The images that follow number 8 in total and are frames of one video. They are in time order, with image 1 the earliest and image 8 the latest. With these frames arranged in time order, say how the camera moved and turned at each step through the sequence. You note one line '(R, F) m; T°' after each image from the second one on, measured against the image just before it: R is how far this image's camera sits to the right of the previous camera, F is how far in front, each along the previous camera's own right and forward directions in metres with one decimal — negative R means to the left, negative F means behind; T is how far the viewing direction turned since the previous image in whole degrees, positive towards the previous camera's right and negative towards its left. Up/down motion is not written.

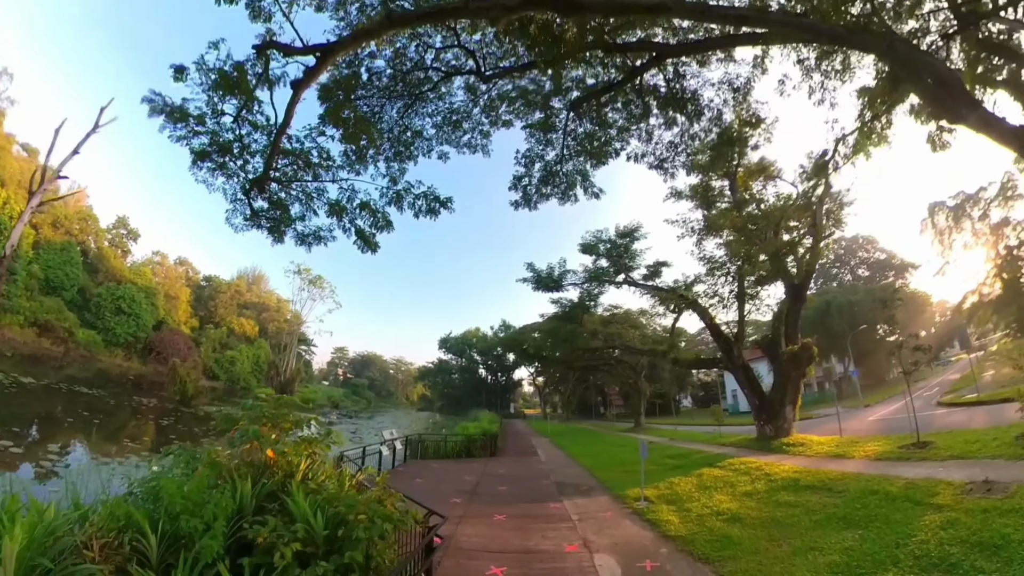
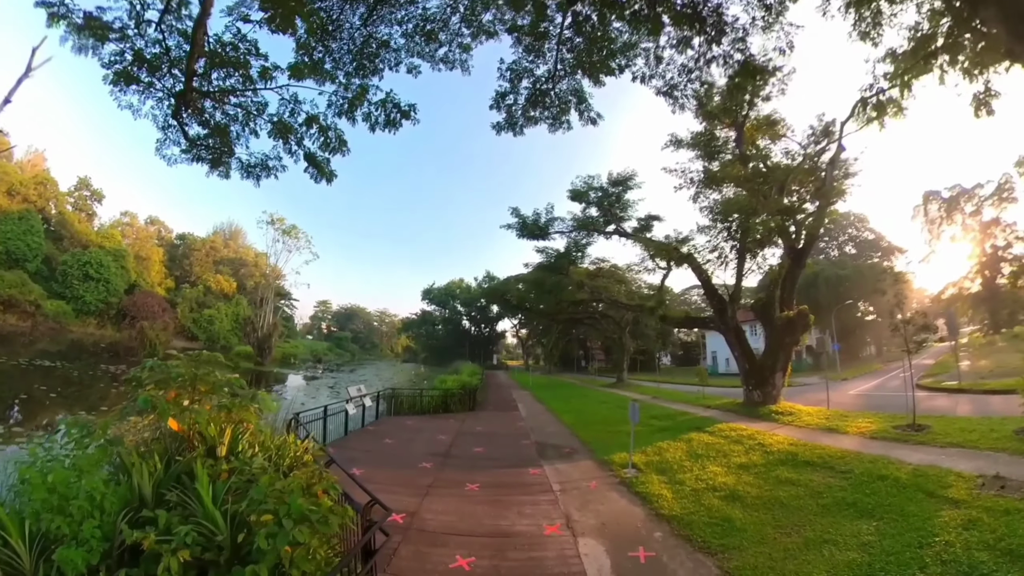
(+0.1, +1.0) m; +2°
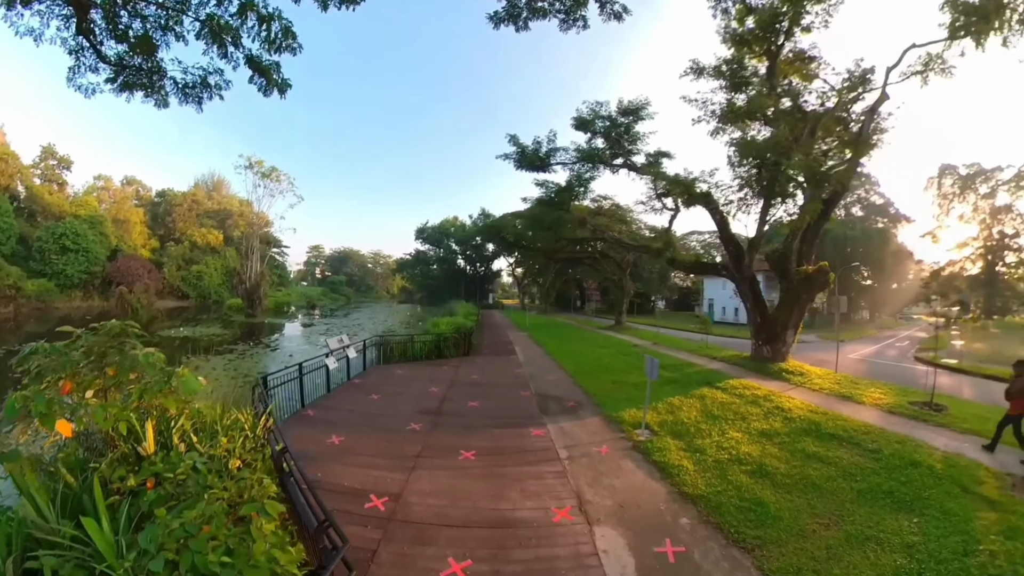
(-0.1, +1.1) m; 0°
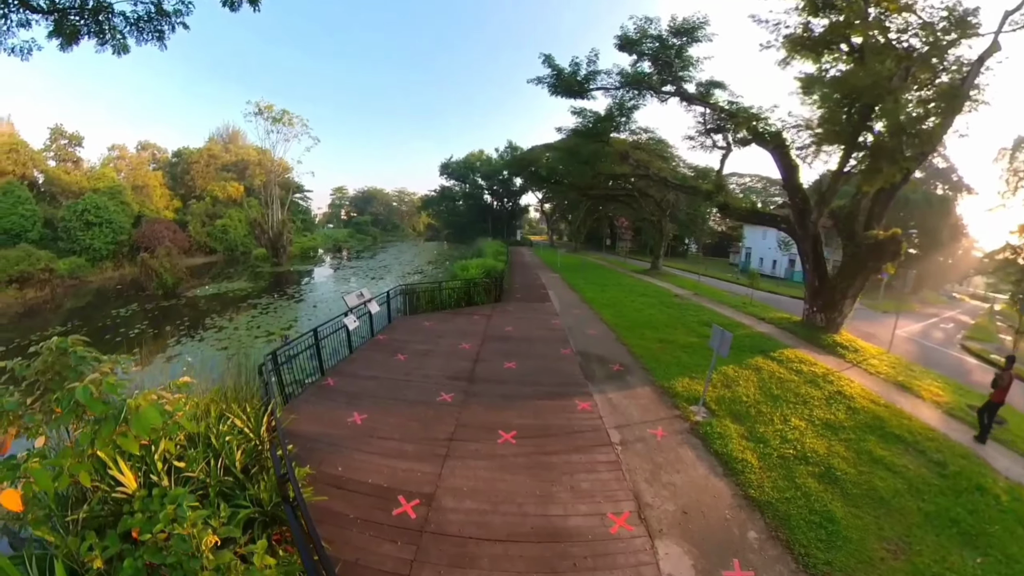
(-0.2, +0.9) m; -3°
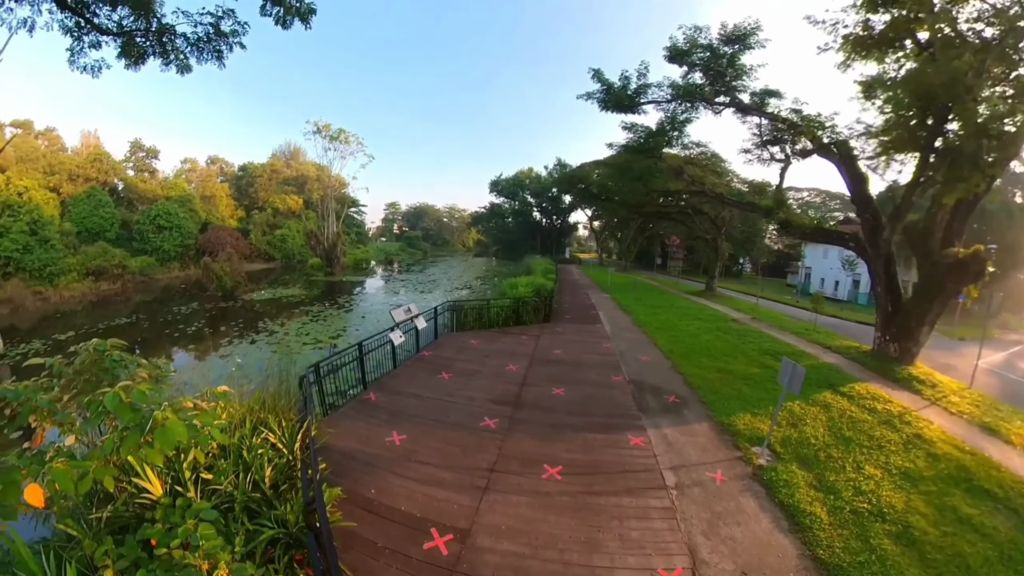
(0.0, +0.2) m; -5°
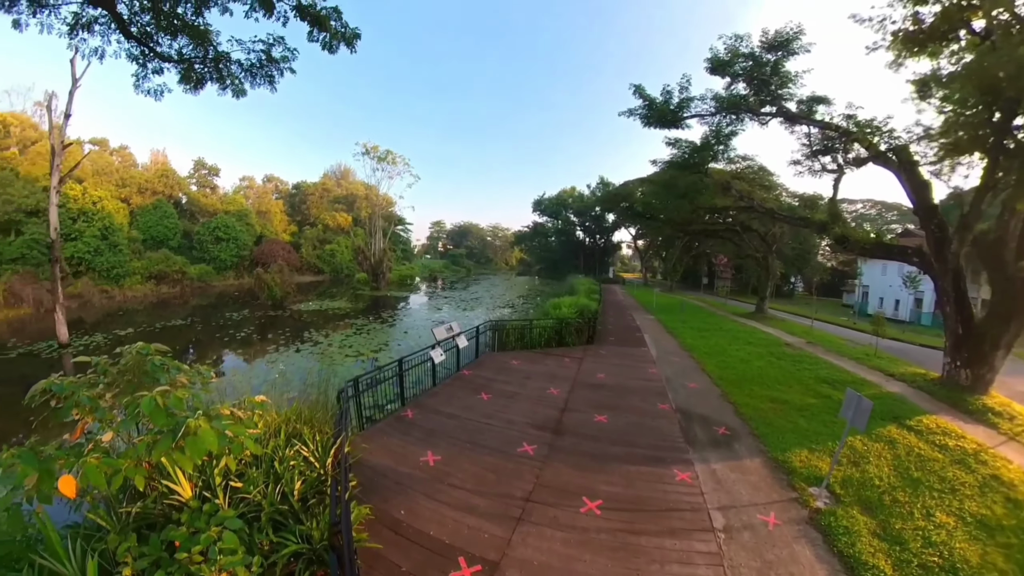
(0.0, +0.1) m; -4°
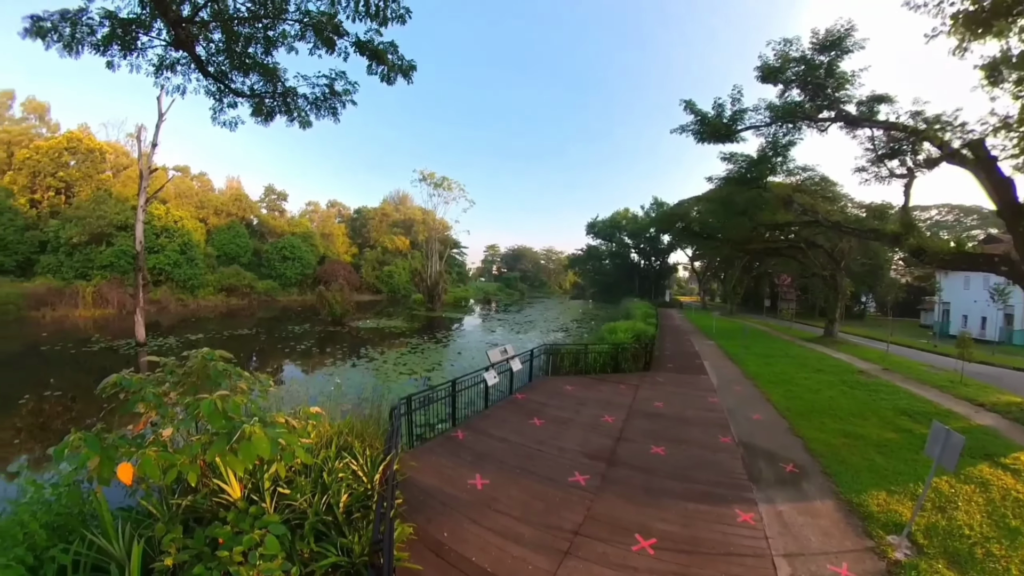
(0.0, 0.0) m; -6°
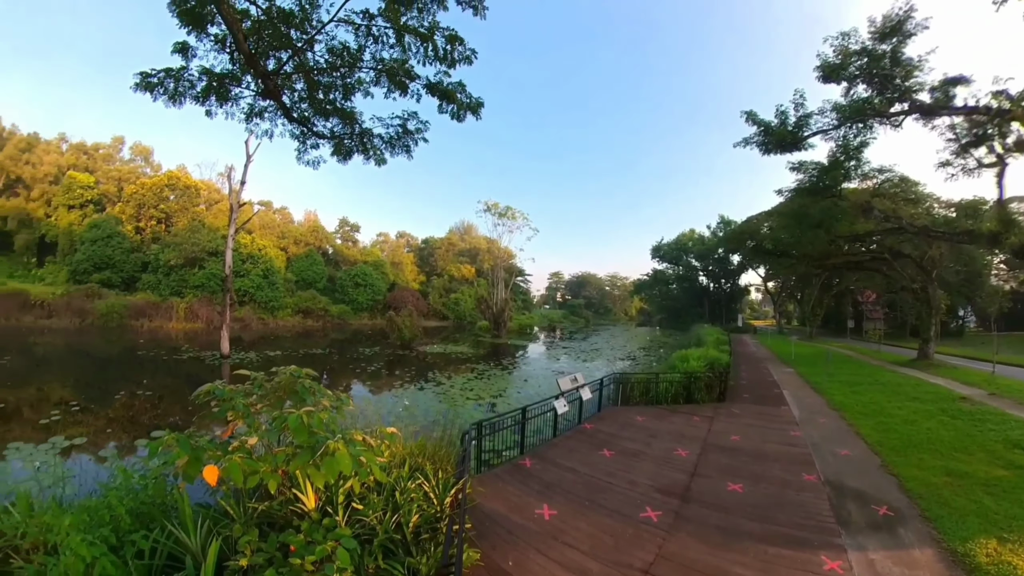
(0.0, 0.0) m; -7°
